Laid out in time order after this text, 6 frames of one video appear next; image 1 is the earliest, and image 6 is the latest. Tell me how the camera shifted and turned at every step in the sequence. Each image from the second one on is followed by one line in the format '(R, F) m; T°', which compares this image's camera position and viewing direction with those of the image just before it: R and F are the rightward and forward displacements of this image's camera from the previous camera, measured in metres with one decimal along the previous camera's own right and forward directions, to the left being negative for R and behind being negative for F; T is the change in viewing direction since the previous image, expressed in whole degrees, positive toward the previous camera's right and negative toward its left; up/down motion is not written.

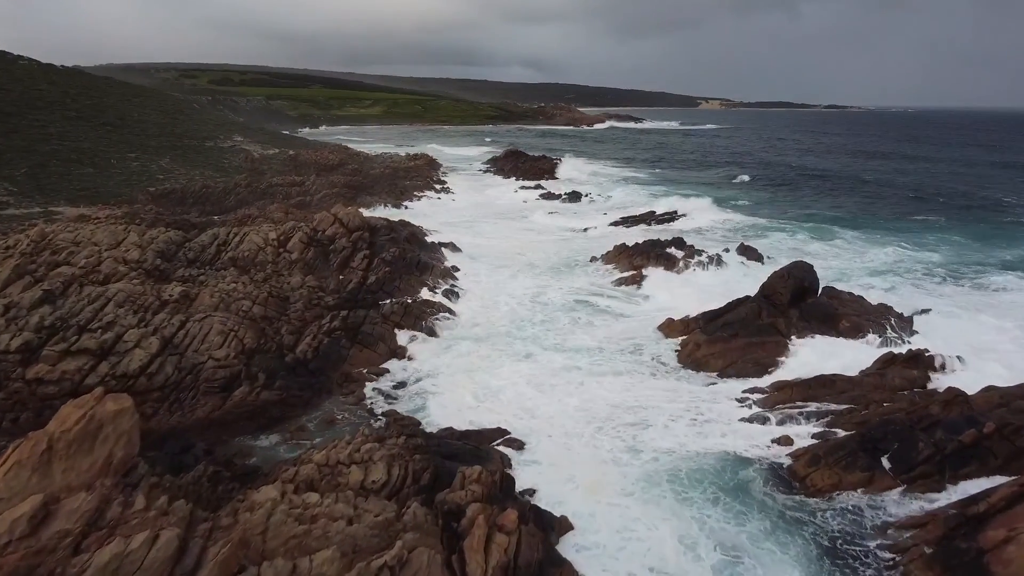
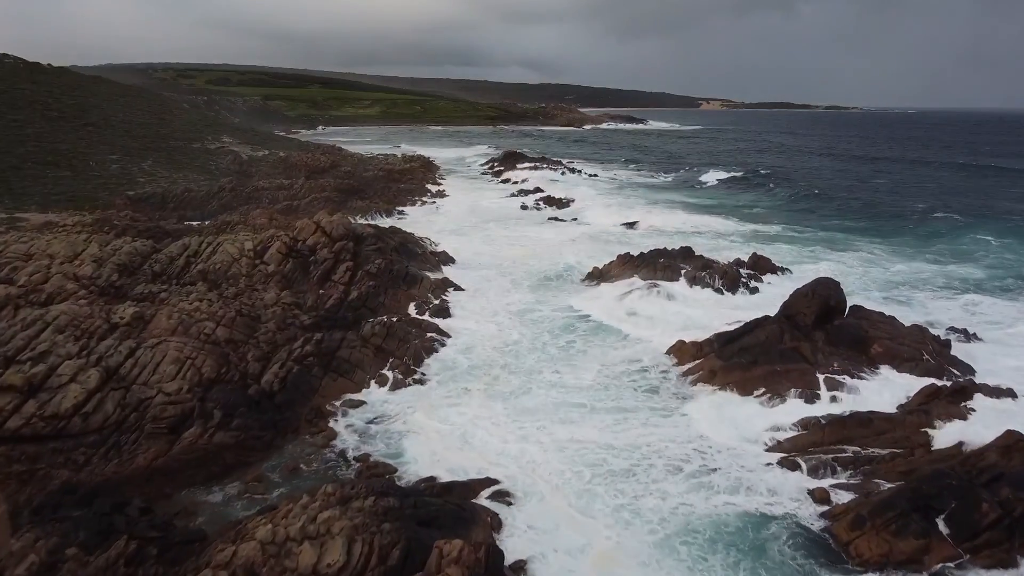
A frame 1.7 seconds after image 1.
(+0.2, +1.7) m; 0°
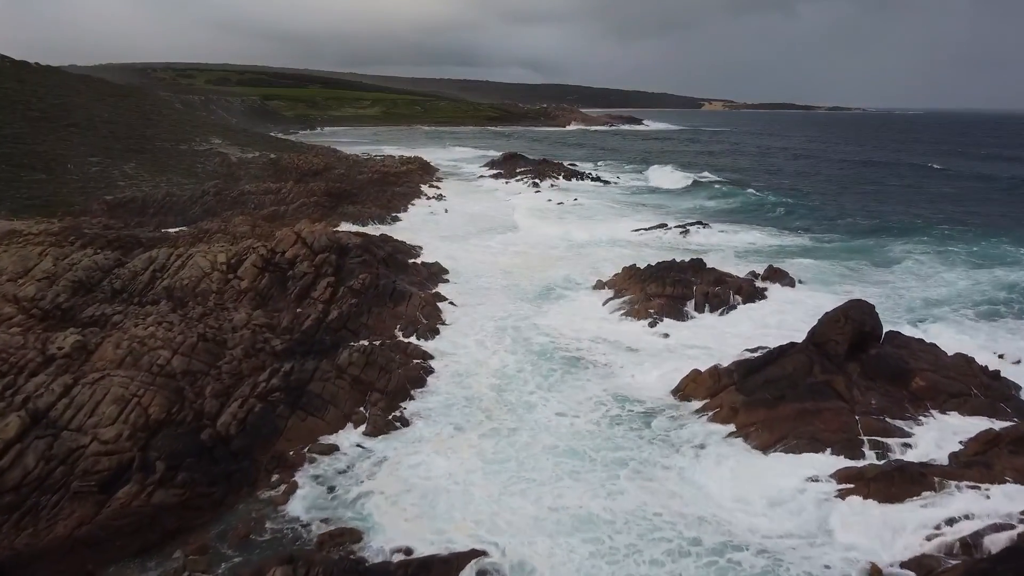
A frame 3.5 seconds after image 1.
(+0.2, +1.7) m; 0°
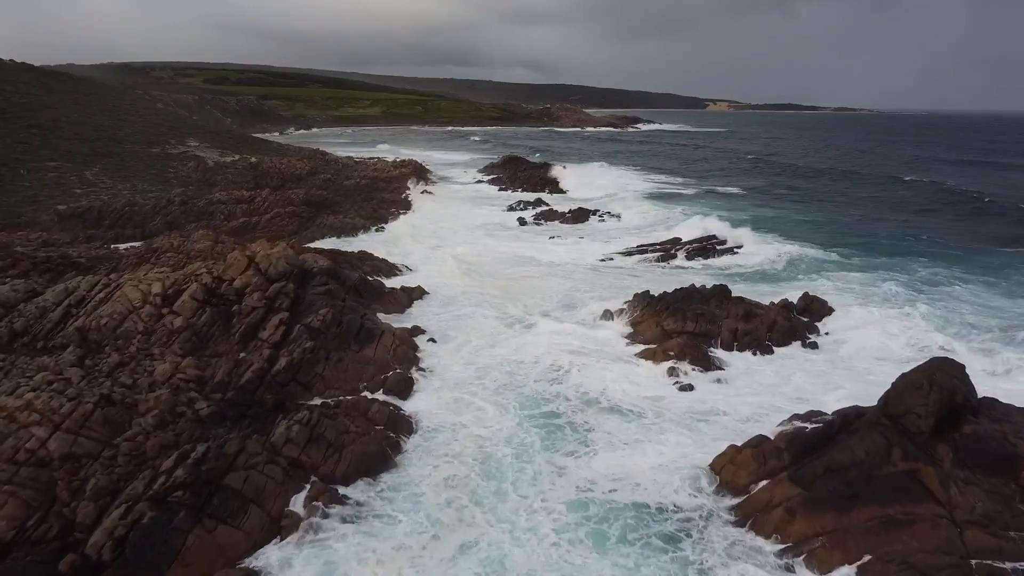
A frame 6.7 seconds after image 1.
(+0.3, +3.1) m; 0°
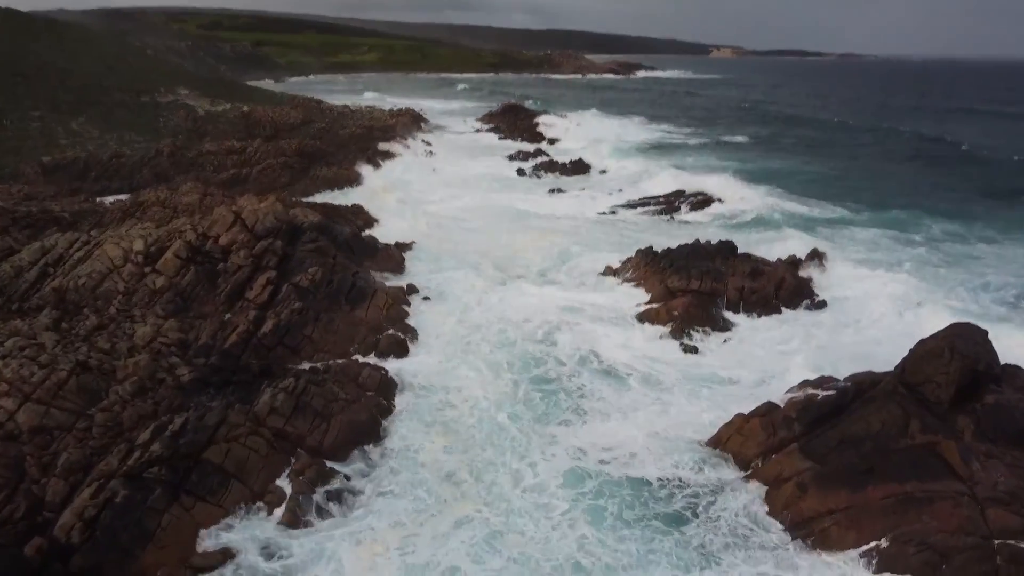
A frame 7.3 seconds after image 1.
(+0.1, +0.8) m; 0°
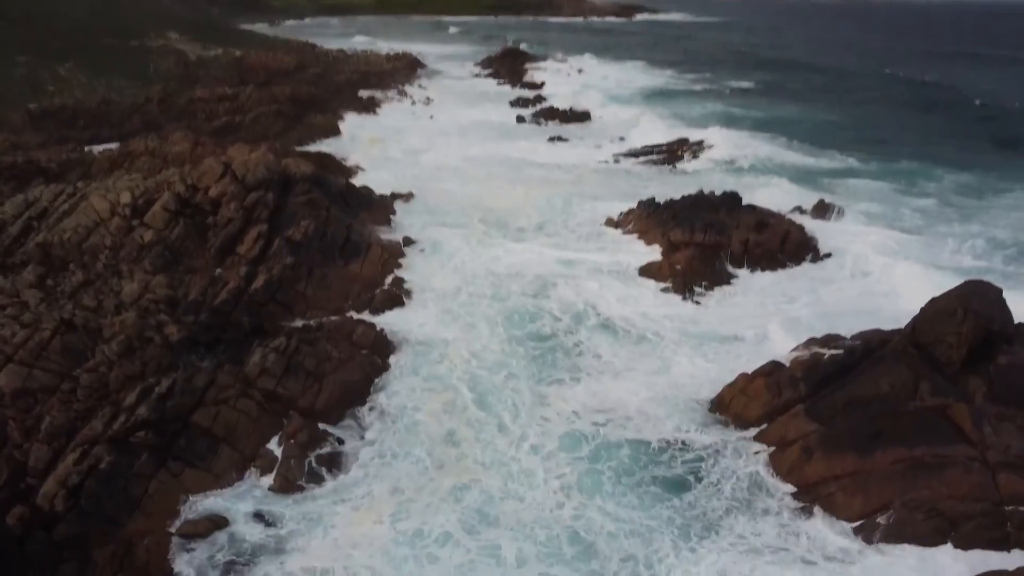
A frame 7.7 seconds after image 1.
(+0.1, +0.5) m; -1°
